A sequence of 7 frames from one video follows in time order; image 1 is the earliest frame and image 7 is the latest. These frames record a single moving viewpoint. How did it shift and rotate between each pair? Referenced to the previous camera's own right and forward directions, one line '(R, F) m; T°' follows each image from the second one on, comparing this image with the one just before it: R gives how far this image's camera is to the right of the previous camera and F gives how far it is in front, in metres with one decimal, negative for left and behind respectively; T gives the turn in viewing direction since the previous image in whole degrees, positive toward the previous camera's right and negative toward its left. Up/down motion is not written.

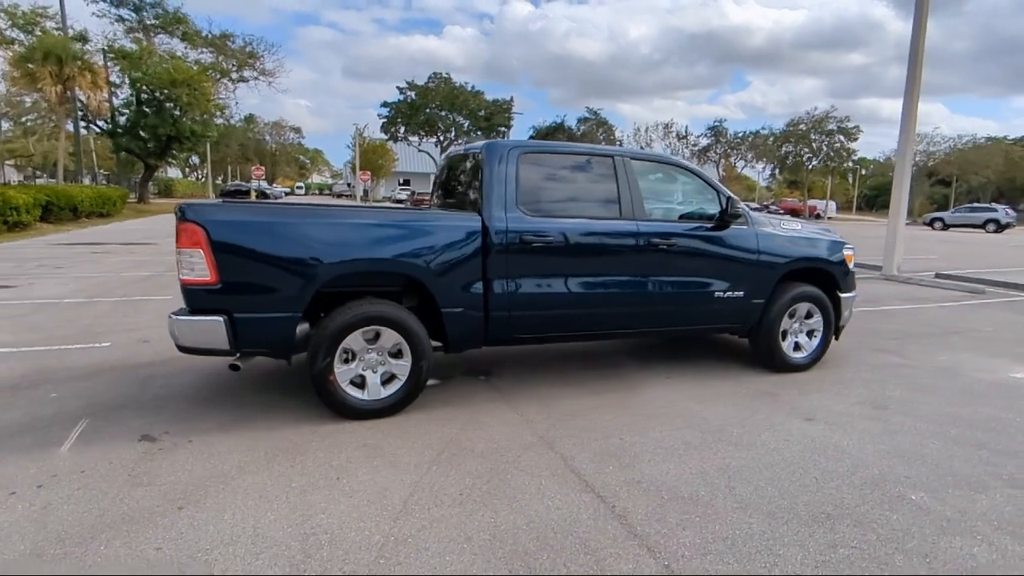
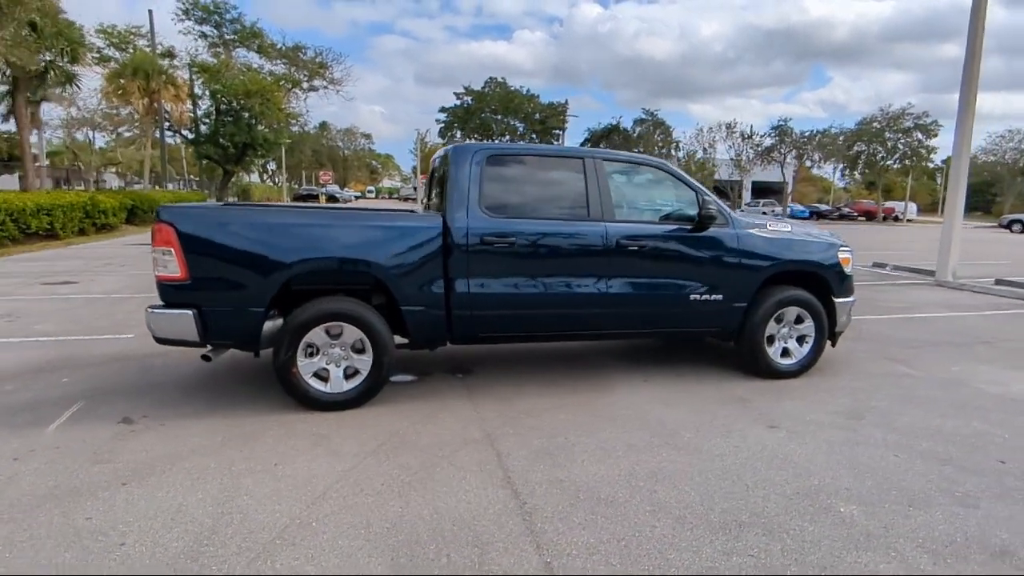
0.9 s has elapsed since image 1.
(+0.9, 0.0) m; -6°
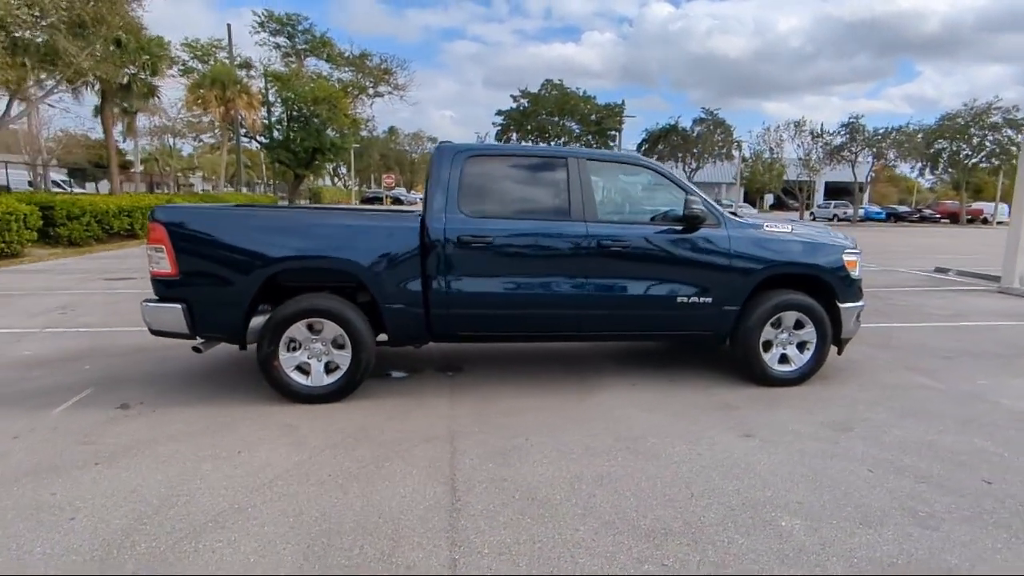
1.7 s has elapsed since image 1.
(+0.7, 0.0) m; -6°
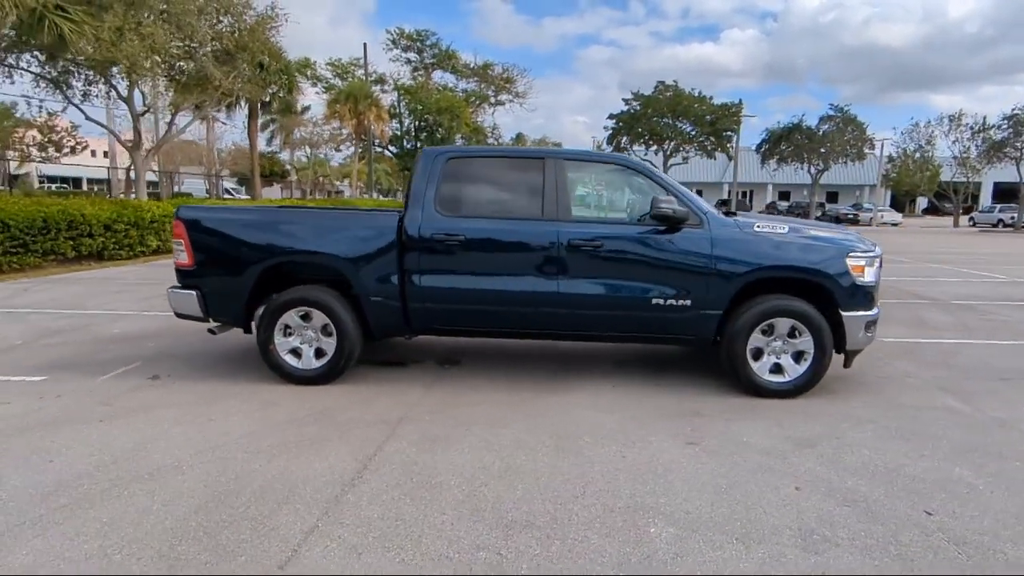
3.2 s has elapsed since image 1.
(+1.3, 0.0) m; -12°
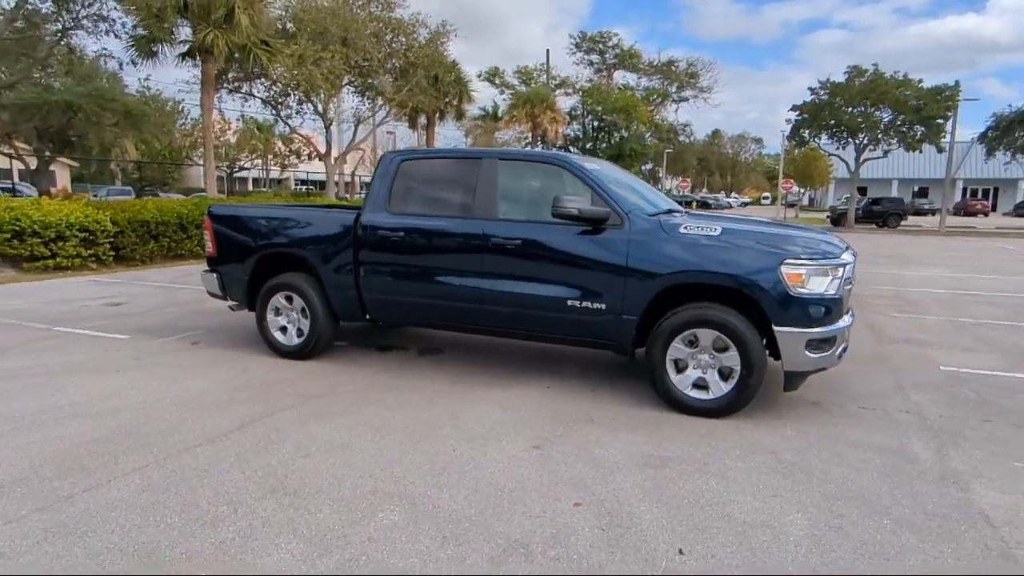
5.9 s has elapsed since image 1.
(+2.3, +0.3) m; -19°
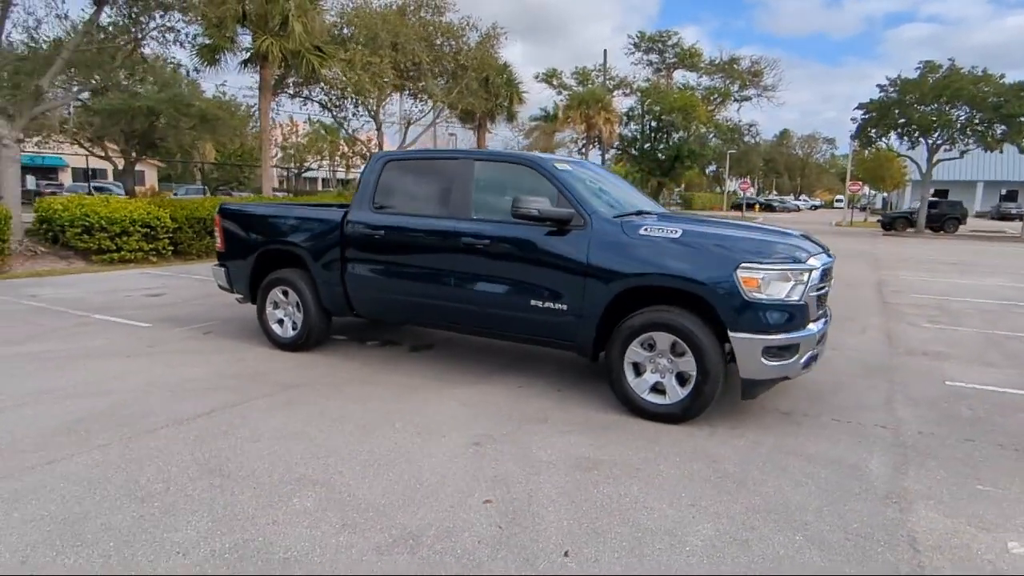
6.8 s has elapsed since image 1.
(+0.8, 0.0) m; -6°
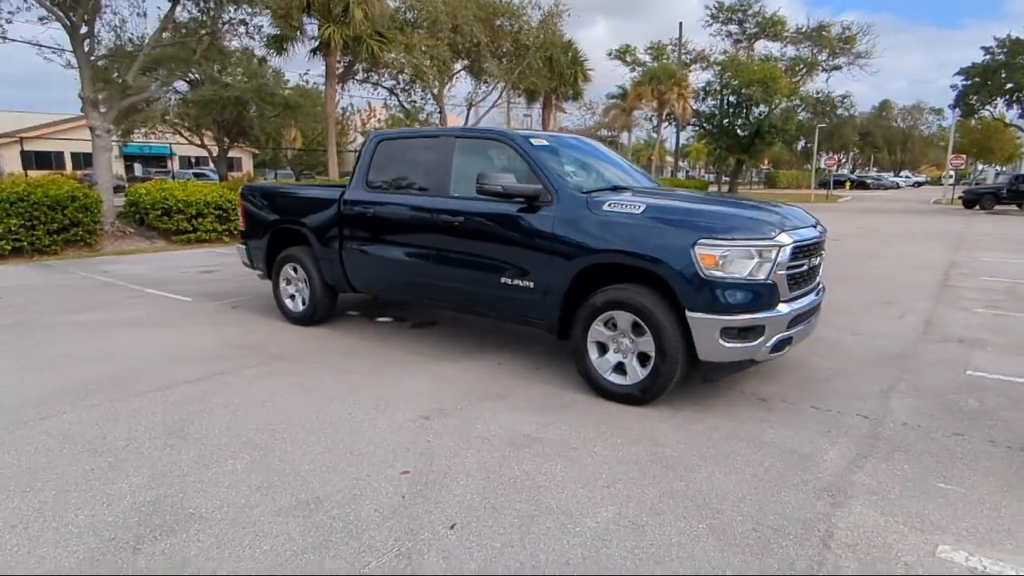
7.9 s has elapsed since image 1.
(+0.9, +0.1) m; -8°
